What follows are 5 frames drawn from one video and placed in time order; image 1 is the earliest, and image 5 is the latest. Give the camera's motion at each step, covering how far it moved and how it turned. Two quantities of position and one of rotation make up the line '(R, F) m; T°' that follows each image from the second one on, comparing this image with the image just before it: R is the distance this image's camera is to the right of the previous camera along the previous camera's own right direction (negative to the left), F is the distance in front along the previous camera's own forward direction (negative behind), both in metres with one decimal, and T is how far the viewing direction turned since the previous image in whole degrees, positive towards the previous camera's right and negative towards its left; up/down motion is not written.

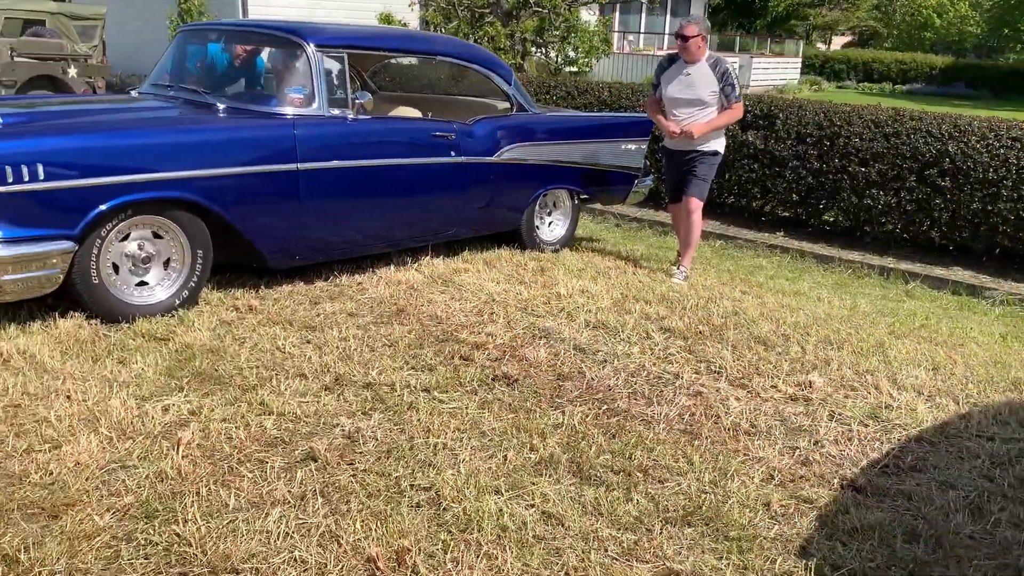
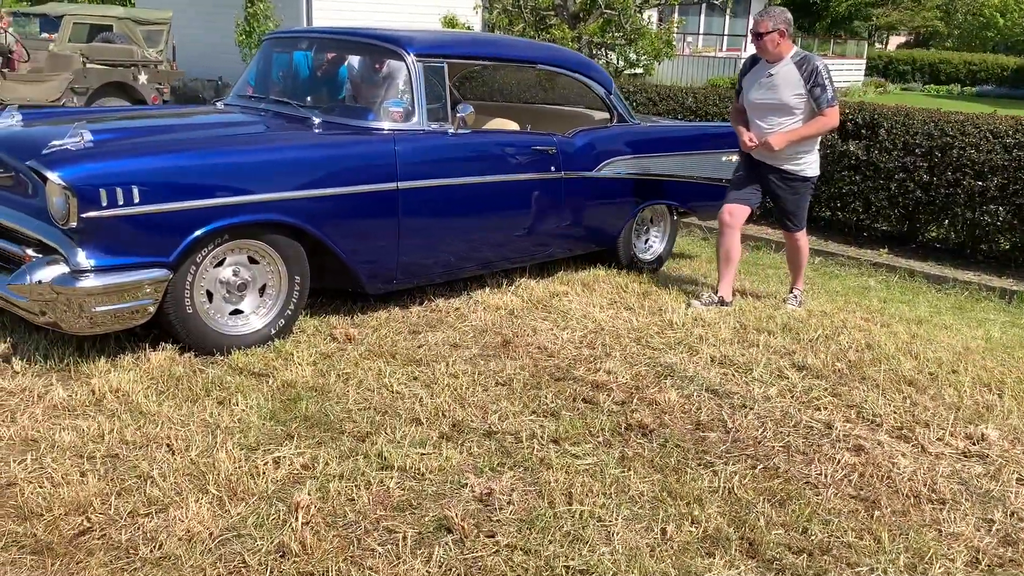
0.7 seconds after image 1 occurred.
(-0.3, +0.3) m; -3°
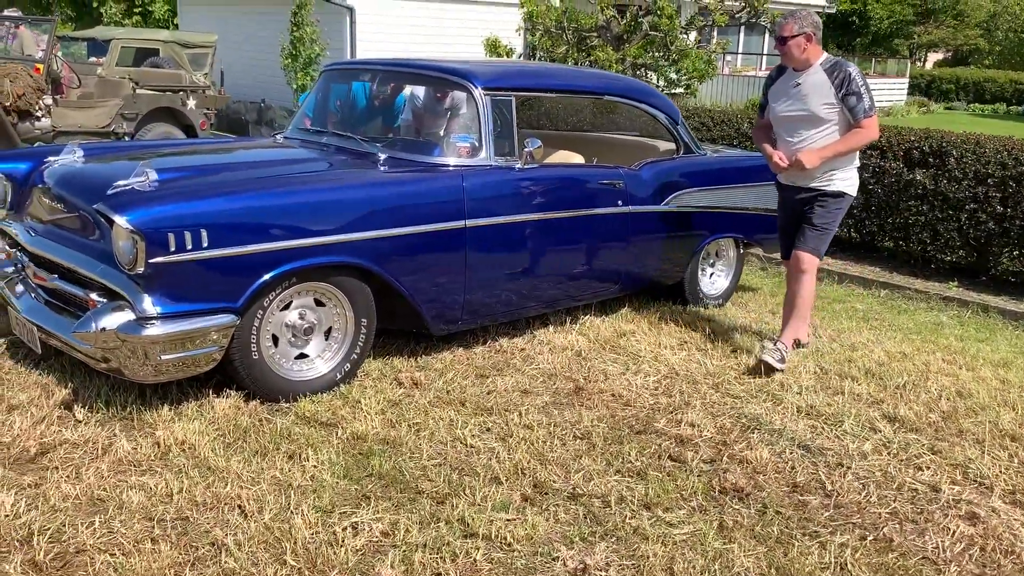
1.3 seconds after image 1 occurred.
(-0.2, +0.2) m; -2°
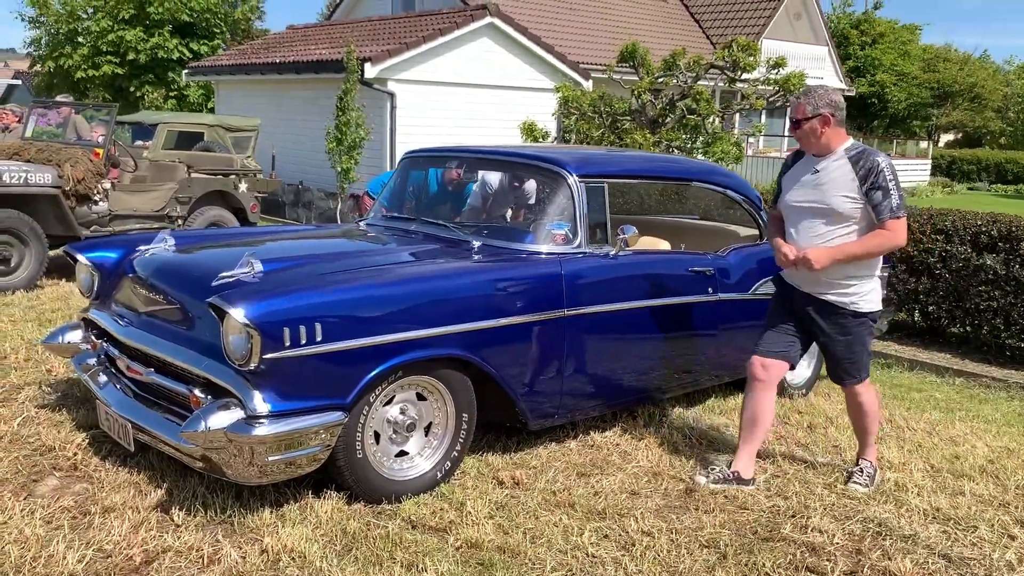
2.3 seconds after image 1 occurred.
(-0.4, +0.1) m; -1°
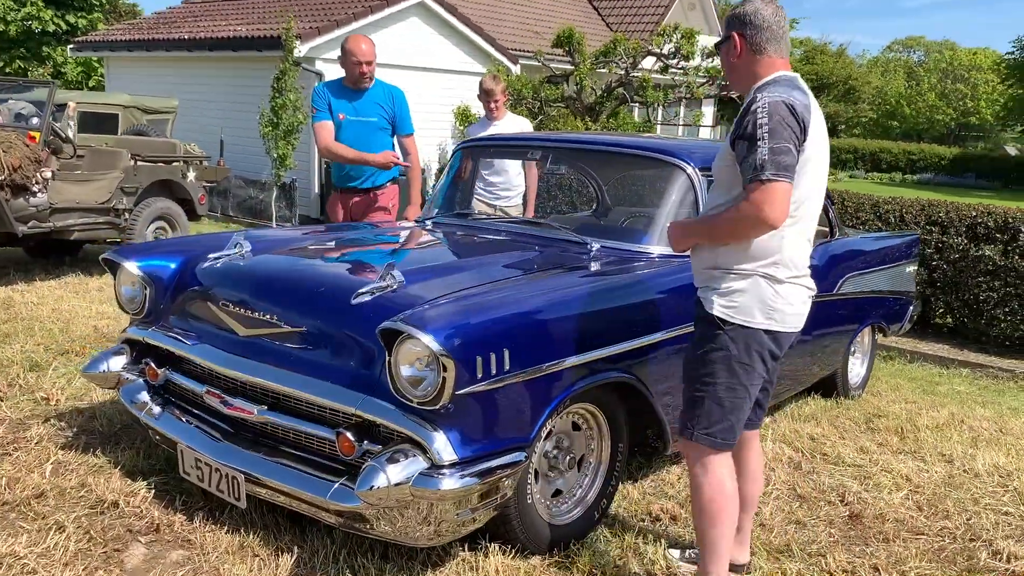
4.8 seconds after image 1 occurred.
(-1.0, +0.5) m; +8°
